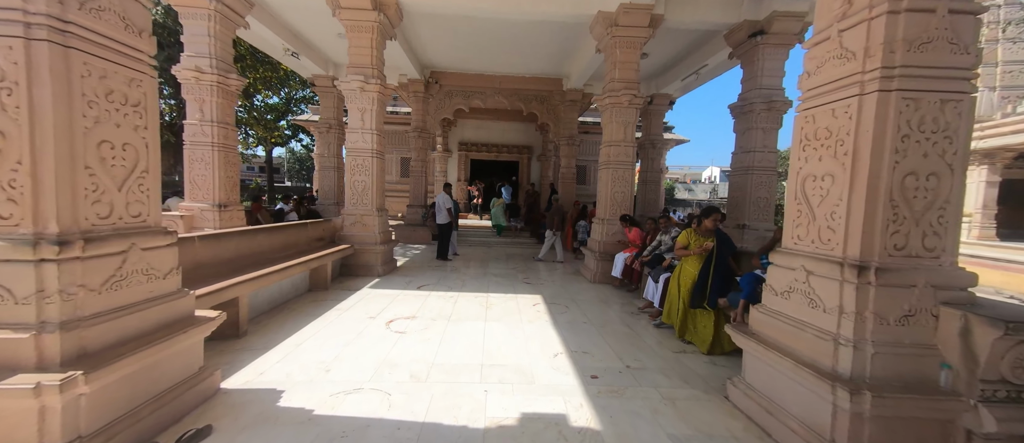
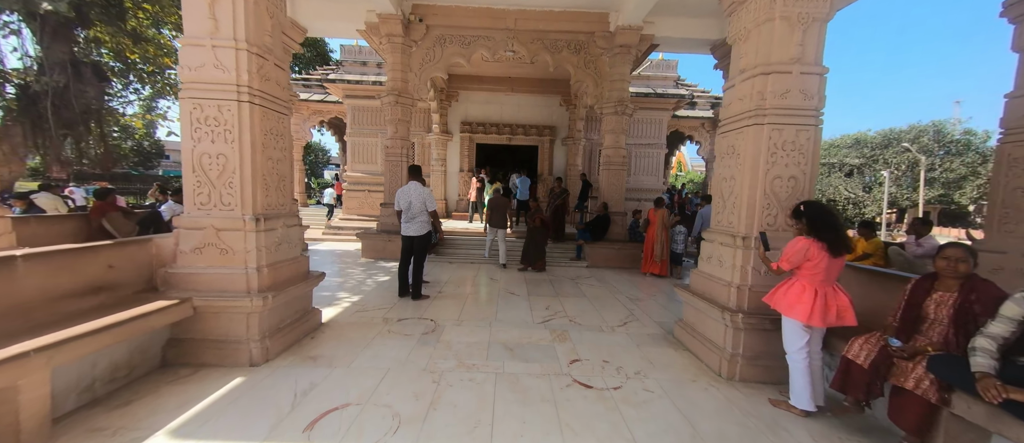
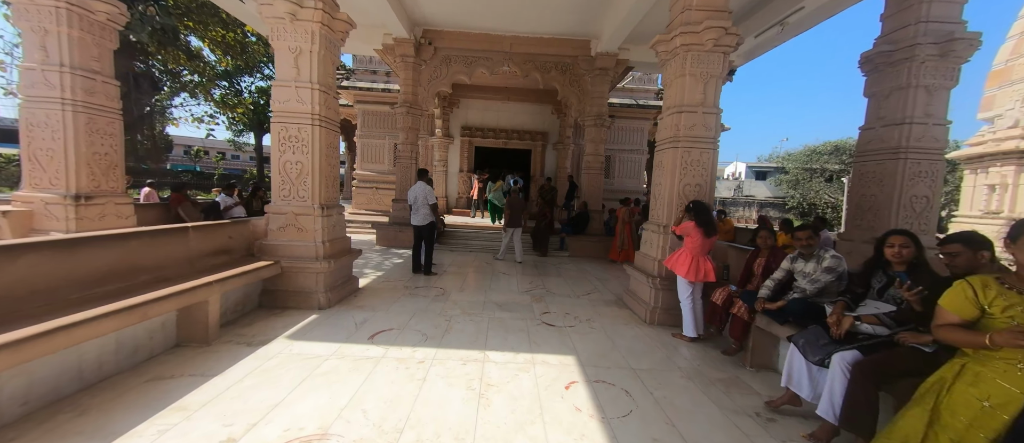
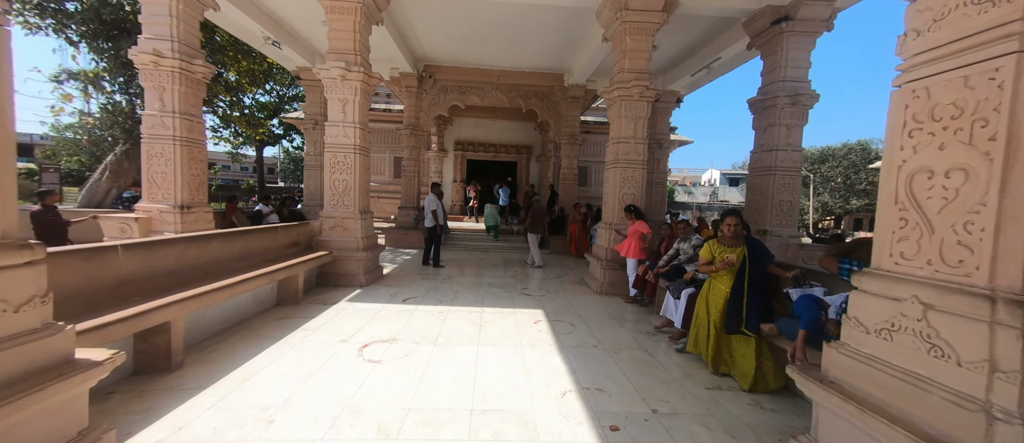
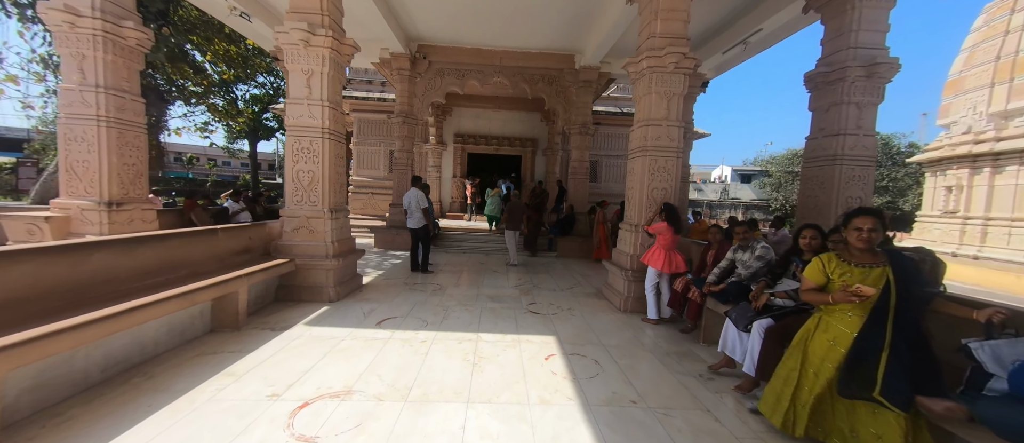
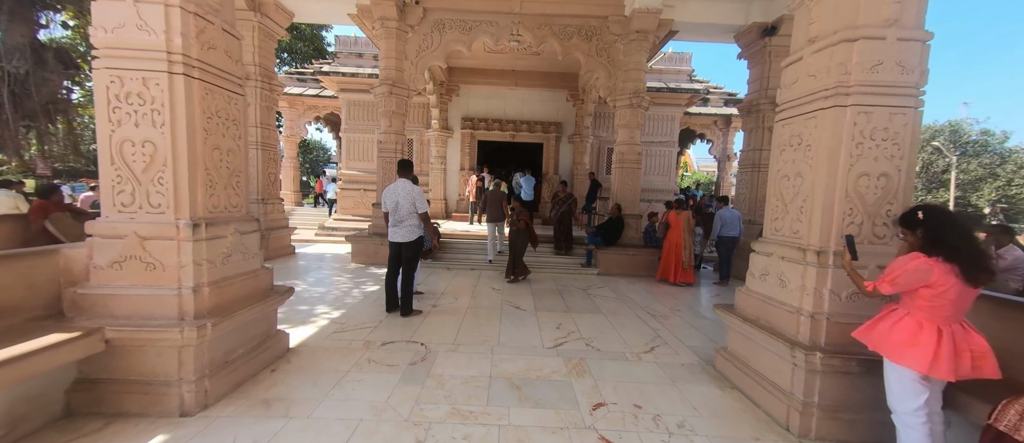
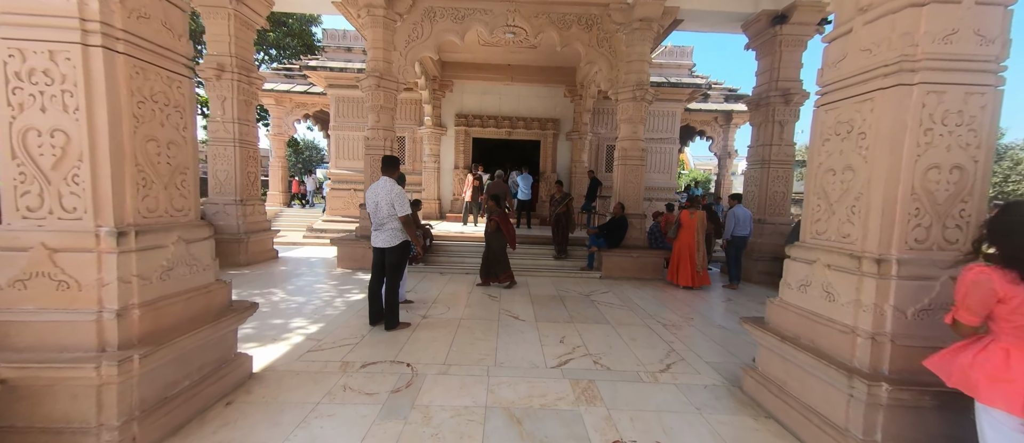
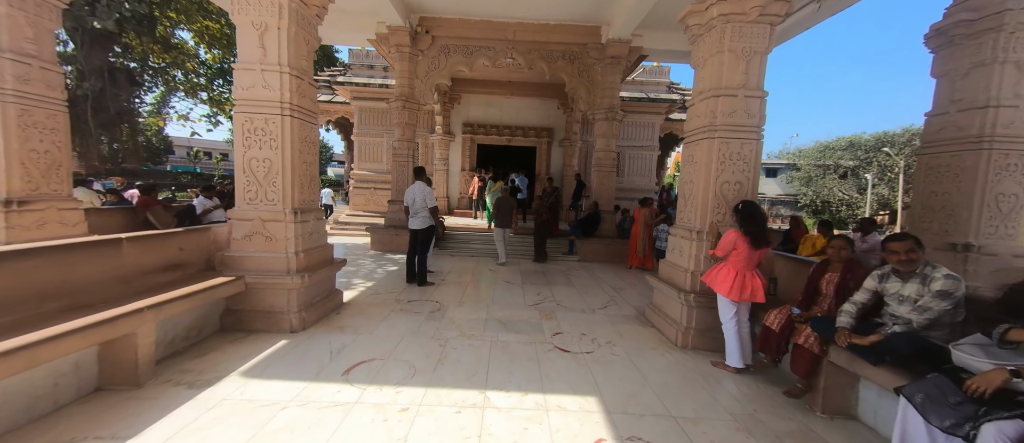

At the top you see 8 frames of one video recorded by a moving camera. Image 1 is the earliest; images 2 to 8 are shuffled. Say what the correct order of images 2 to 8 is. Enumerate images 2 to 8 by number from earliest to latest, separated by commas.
4, 5, 3, 8, 2, 6, 7
